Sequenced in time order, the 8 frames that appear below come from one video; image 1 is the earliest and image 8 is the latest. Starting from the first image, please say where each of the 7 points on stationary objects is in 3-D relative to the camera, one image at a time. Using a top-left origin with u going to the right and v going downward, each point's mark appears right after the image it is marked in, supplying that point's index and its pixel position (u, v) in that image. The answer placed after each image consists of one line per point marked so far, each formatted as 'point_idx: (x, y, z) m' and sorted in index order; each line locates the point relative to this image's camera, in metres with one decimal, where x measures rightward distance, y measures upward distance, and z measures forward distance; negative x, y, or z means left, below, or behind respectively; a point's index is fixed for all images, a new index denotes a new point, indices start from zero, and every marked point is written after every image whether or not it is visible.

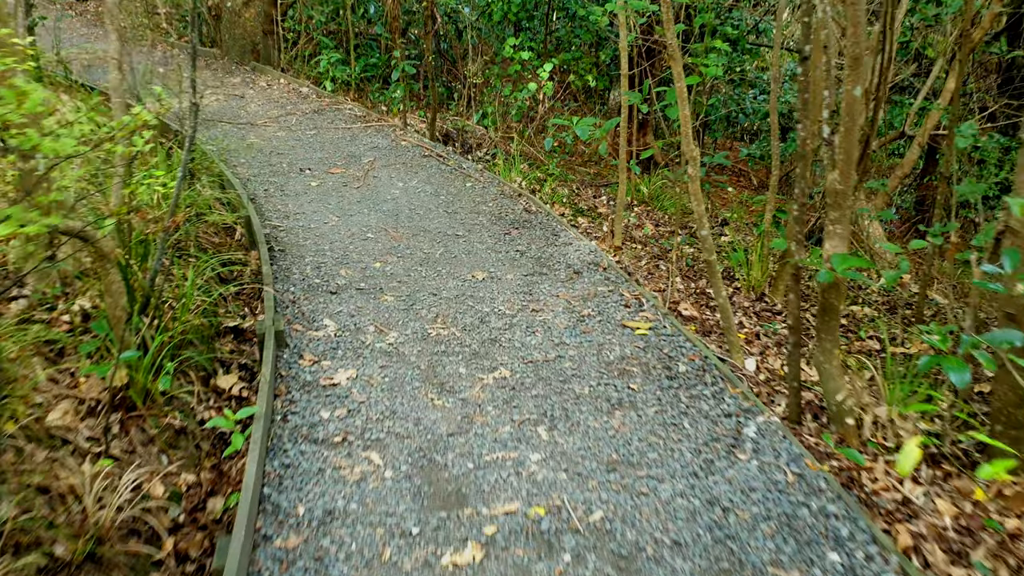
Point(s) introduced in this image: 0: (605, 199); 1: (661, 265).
0: (+0.8, +0.8, +8.0) m
1: (+0.9, +0.1, +5.7) m
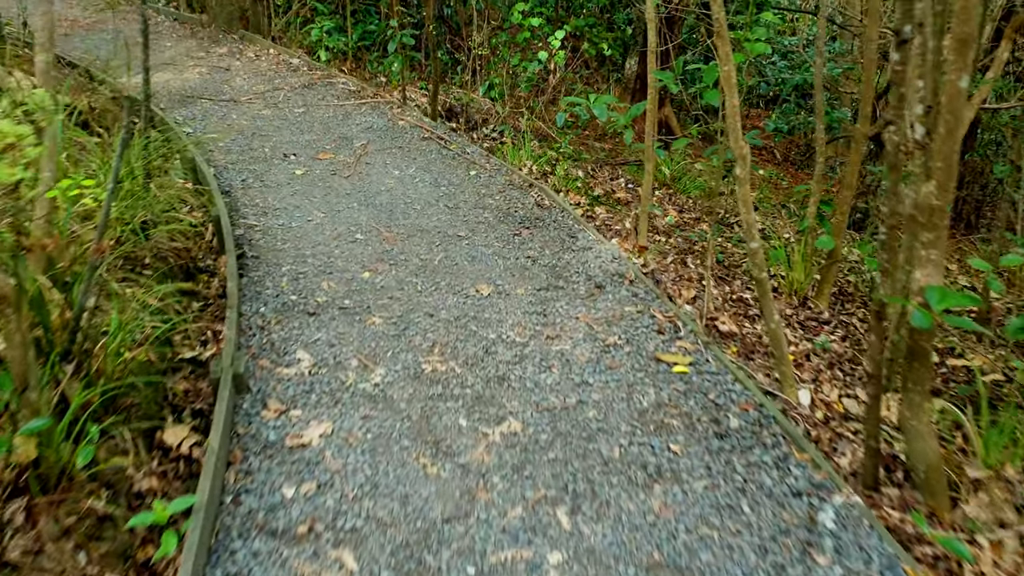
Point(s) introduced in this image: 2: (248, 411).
0: (+0.9, +0.9, +7.3) m
1: (+1.0, +0.1, +5.1) m
2: (-0.8, -0.4, +2.7) m
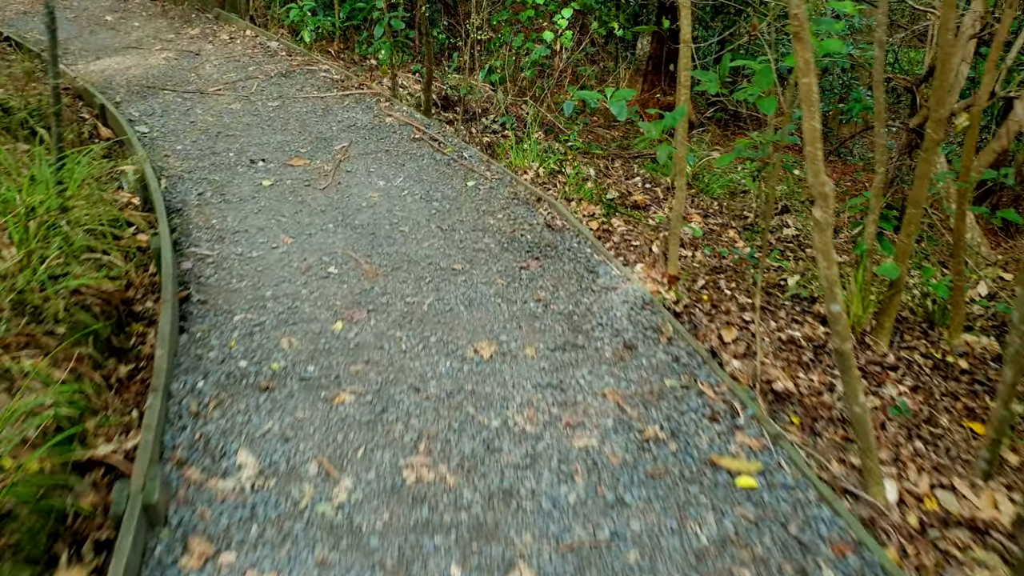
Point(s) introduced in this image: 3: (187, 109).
0: (+0.9, +0.8, +6.6) m
1: (+1.0, -0.1, +4.3) m
2: (-0.8, -0.6, +2.0) m
3: (-2.0, +1.1, +5.7) m
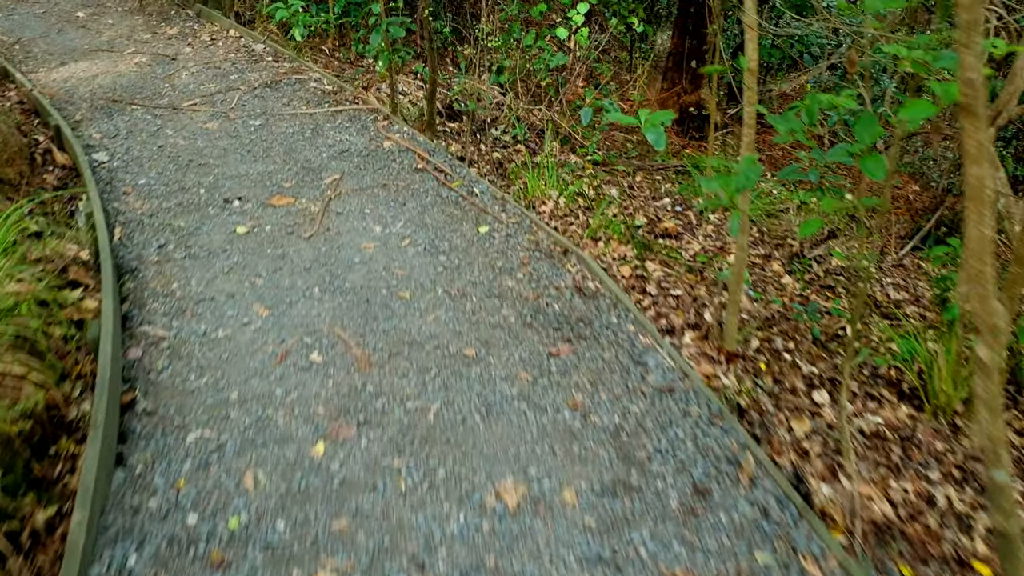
0: (+1.0, +0.5, +5.9) m
1: (+1.1, -0.3, +3.6) m
2: (-0.7, -0.9, +1.3) m
3: (-1.9, +0.9, +5.0) m
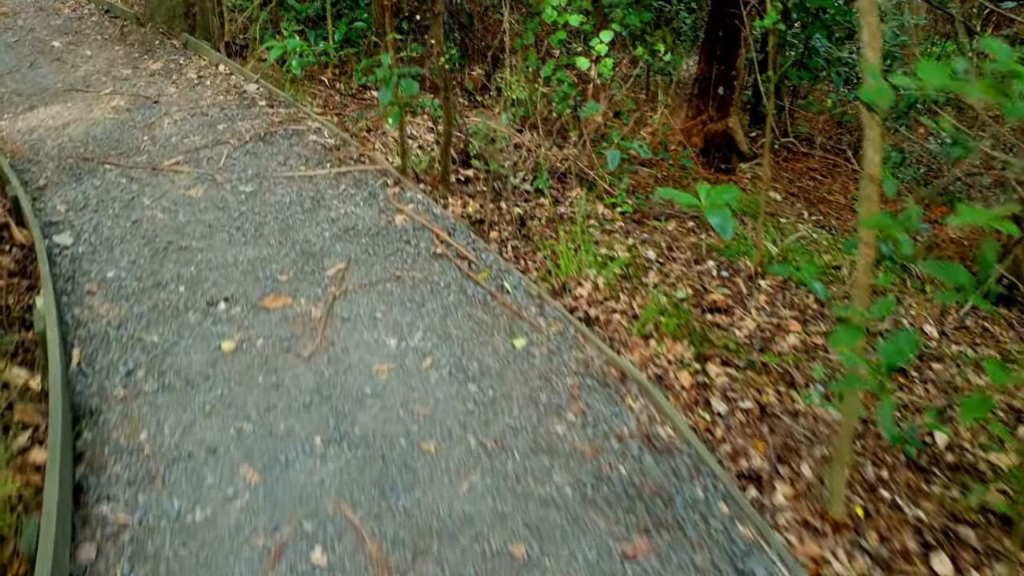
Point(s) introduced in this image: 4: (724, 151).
0: (+1.1, +0.1, +5.2) m
1: (+1.2, -0.8, +3.0) m
2: (-0.5, -1.4, +0.7) m
3: (-1.8, +0.4, +4.3) m
4: (+1.9, +1.3, +8.2) m
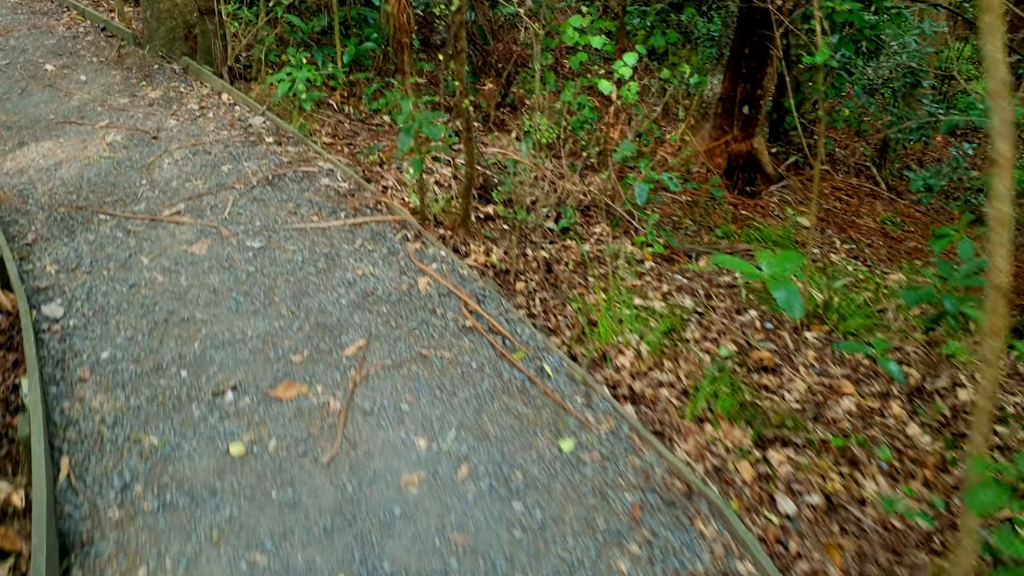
0: (+1.3, -0.2, +4.8) m
1: (+1.4, -1.0, +2.6) m
2: (-0.4, -1.7, +0.3) m
3: (-1.6, +0.1, +3.9) m
4: (+2.1, +1.0, +7.9) m
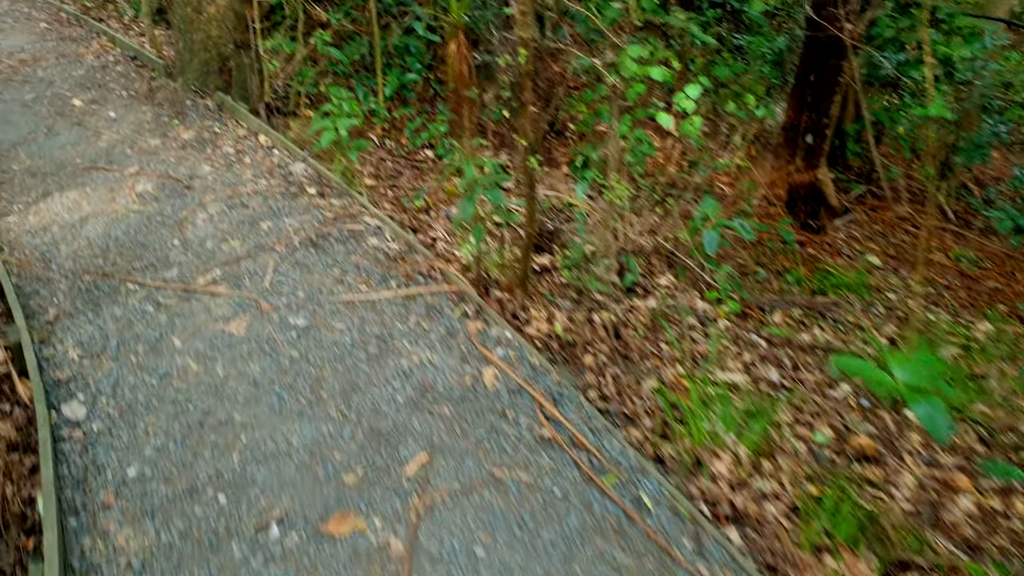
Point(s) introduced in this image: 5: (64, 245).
0: (+1.6, -0.5, +4.3) m
1: (+1.6, -1.4, +2.1) m
2: (-0.2, -2.0, -0.1) m
3: (-1.4, -0.2, +3.5) m
4: (+2.5, +0.7, +7.3) m
5: (-2.1, +0.2, +4.2) m
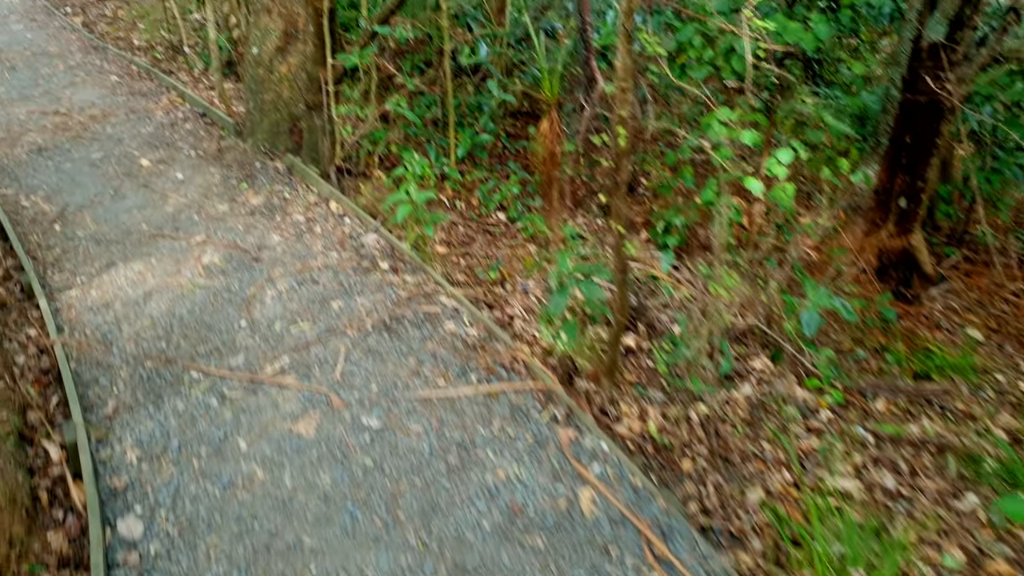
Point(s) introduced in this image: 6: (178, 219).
0: (+2.0, -0.9, +3.9) m
1: (+1.9, -1.7, +1.6) m
2: (-0.1, -2.2, -0.6) m
3: (-1.0, -0.5, +3.2) m
4: (+3.0, +0.1, +6.9) m
5: (-1.7, -0.2, +4.0) m
6: (-1.9, +0.4, +5.2) m
